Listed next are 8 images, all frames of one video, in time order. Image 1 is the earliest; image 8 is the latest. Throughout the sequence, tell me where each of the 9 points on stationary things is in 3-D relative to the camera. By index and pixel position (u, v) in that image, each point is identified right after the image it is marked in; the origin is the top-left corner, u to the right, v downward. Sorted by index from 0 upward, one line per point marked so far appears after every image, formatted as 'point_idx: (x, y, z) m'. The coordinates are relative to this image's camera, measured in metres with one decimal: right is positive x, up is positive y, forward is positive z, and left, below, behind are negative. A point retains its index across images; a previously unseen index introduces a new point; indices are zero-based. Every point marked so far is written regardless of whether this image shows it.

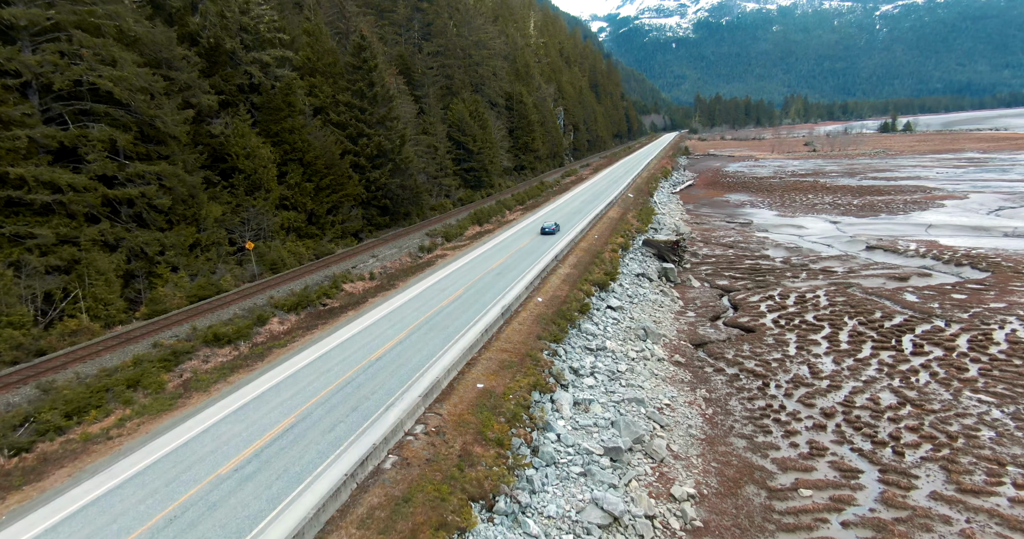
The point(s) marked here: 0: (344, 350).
0: (-5.7, -2.8, +18.5) m
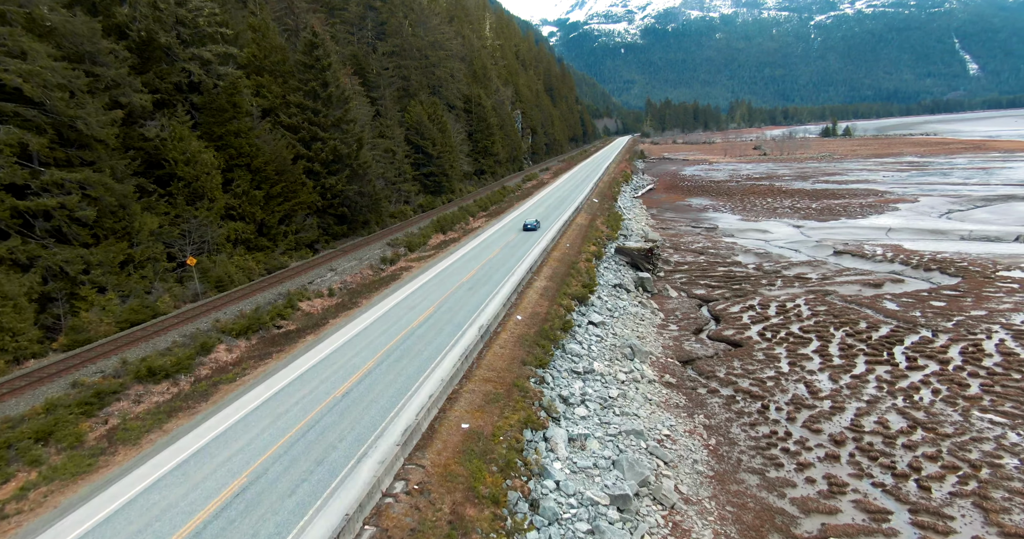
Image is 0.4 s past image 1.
0: (-6.2, -3.5, +16.3) m
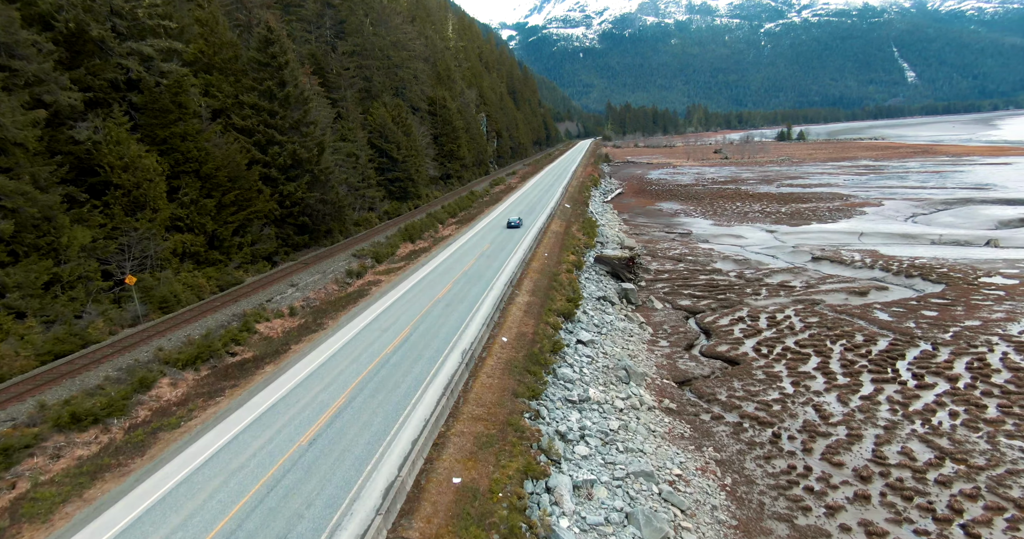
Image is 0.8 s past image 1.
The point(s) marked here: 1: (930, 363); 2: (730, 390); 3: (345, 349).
0: (-6.4, -4.1, +14.0) m
1: (+14.7, -3.3, +19.3) m
2: (+7.6, -4.2, +18.9) m
3: (-5.8, -2.8, +19.2) m
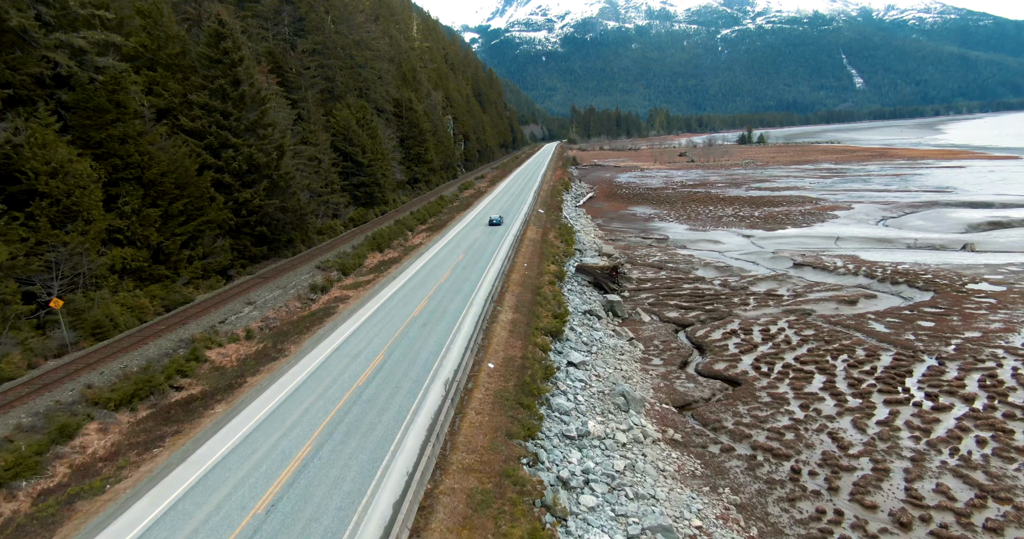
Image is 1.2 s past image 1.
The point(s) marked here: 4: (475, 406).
0: (-6.5, -4.8, +11.7) m
1: (+14.3, -3.7, +18.3) m
2: (+7.2, -4.7, +17.5) m
3: (-6.2, -3.5, +16.9) m
4: (-1.0, -3.7, +14.8) m
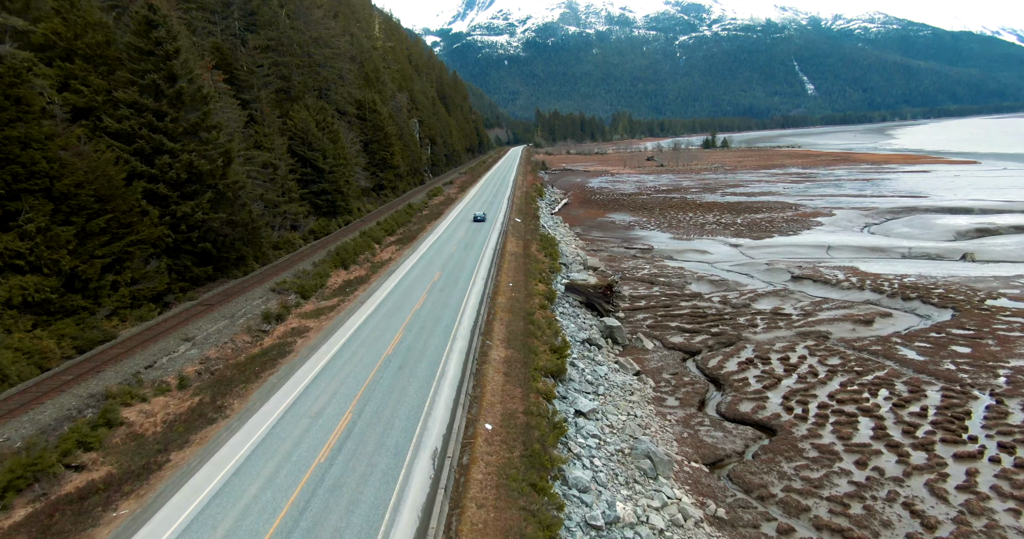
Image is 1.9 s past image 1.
0: (-6.0, -5.8, +7.9) m
1: (+14.3, -4.5, +15.8) m
2: (+7.2, -5.5, +14.5) m
3: (-6.1, -4.5, +13.1) m
4: (-0.8, -4.6, +11.4) m
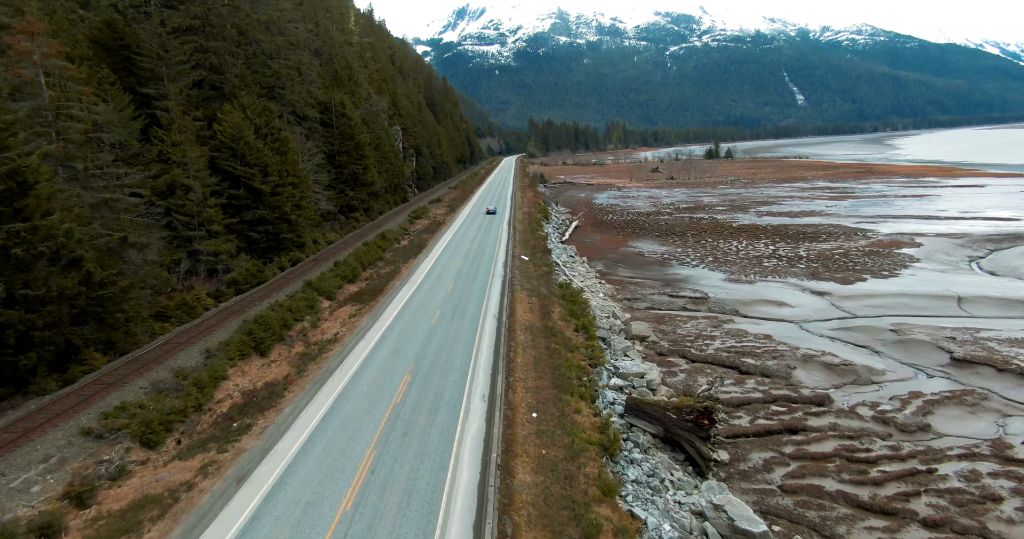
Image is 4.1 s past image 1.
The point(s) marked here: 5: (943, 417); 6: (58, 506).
0: (-5.0, -8.7, -5.0) m
1: (+15.1, -7.5, +3.2) m
2: (+8.1, -8.6, +1.9) m
3: (-5.2, -7.5, +0.3) m
4: (+0.1, -7.6, -1.4) m
5: (+14.4, -5.1, +18.1) m
6: (-9.9, -5.0, +12.4) m
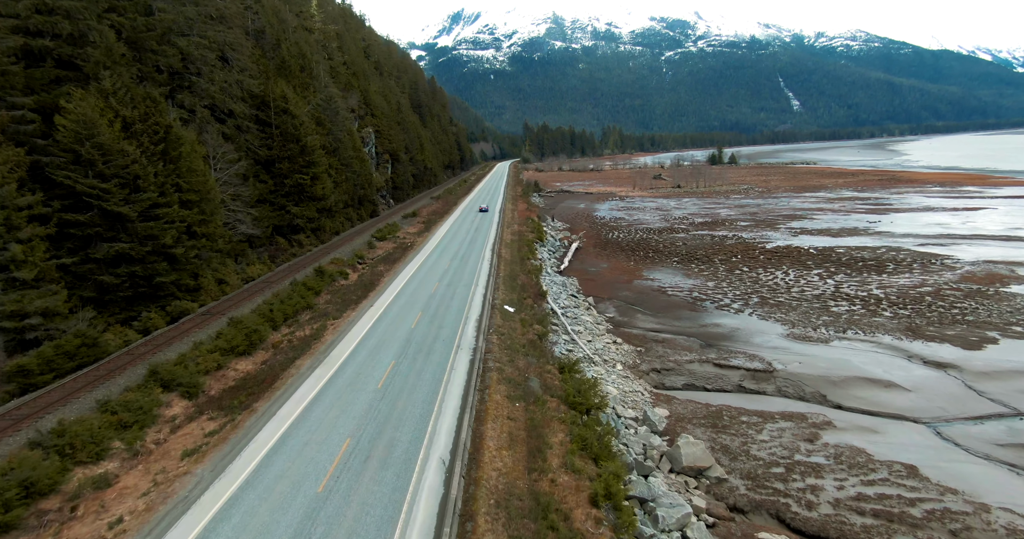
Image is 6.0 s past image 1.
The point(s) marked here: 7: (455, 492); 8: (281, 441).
0: (-5.7, -11.1, -16.7) m
1: (+14.4, -9.9, -8.3) m
2: (+7.4, -11.0, -9.7) m
3: (-6.0, -9.9, -11.4) m
4: (-0.6, -10.0, -13.1) m
5: (+13.5, -7.6, +6.6) m
6: (-10.7, -7.5, +0.7) m
7: (-1.4, -4.5, +11.3) m
8: (-6.4, -4.8, +14.1) m
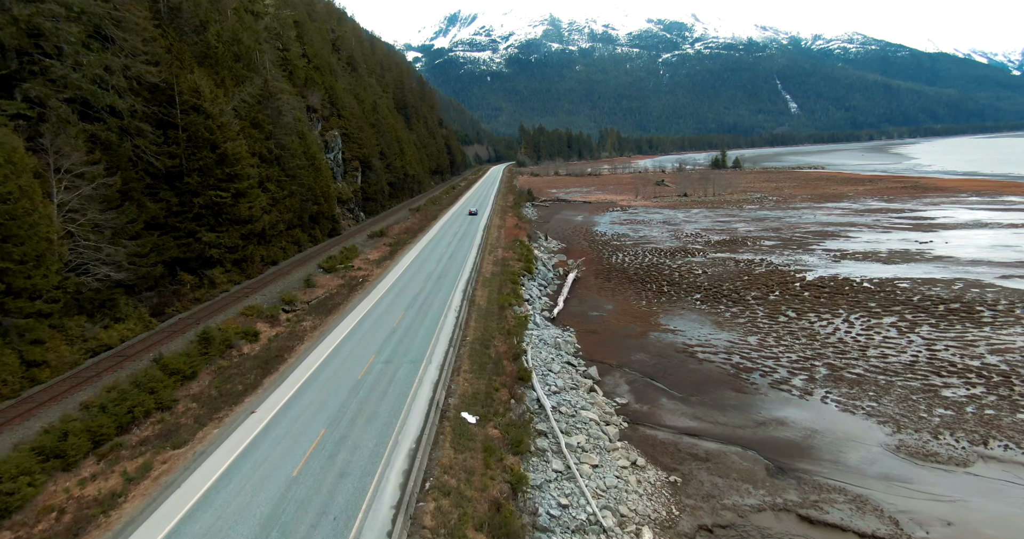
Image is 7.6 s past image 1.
0: (-6.7, -13.7, -27.2) m
1: (+13.3, -12.6, -18.7) m
2: (+6.3, -13.6, -20.1) m
3: (-7.0, -12.6, -21.9) m
4: (-1.6, -12.6, -23.5) m
5: (+12.4, -10.3, -3.8) m
6: (-11.8, -10.2, -9.8) m
7: (-2.6, -7.3, +0.8) m
8: (-7.6, -7.5, +3.6) m
